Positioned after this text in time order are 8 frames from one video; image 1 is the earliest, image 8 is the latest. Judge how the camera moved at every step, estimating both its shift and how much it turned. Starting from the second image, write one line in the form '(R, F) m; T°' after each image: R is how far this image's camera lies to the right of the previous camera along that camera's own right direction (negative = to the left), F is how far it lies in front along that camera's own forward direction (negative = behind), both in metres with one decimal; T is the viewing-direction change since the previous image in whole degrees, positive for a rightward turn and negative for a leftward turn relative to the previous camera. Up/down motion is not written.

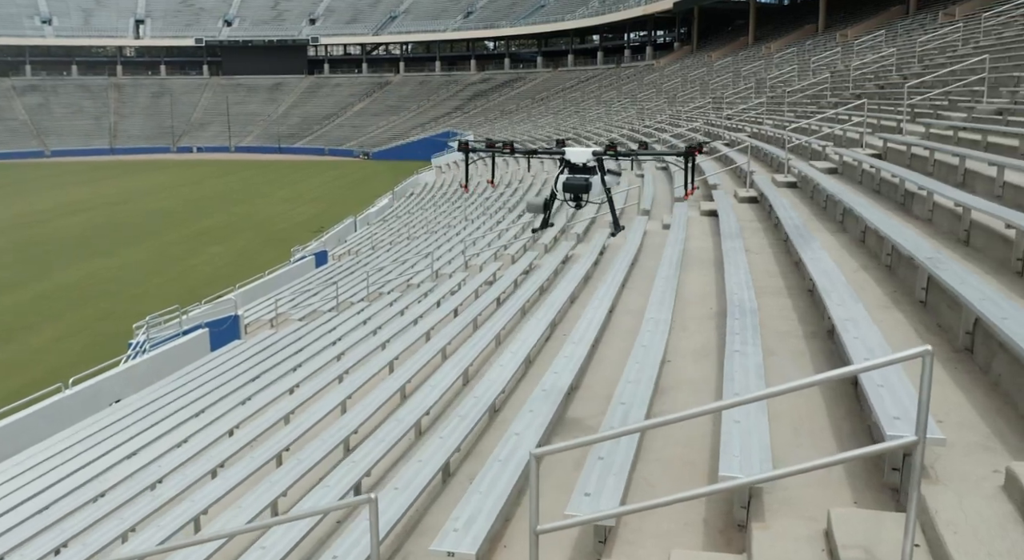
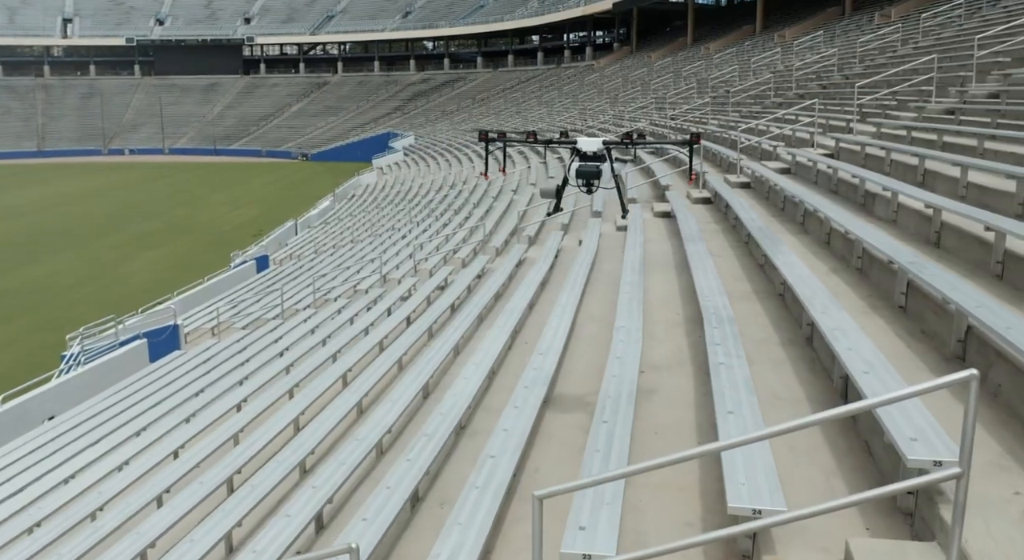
(-0.1, +0.2) m; +4°
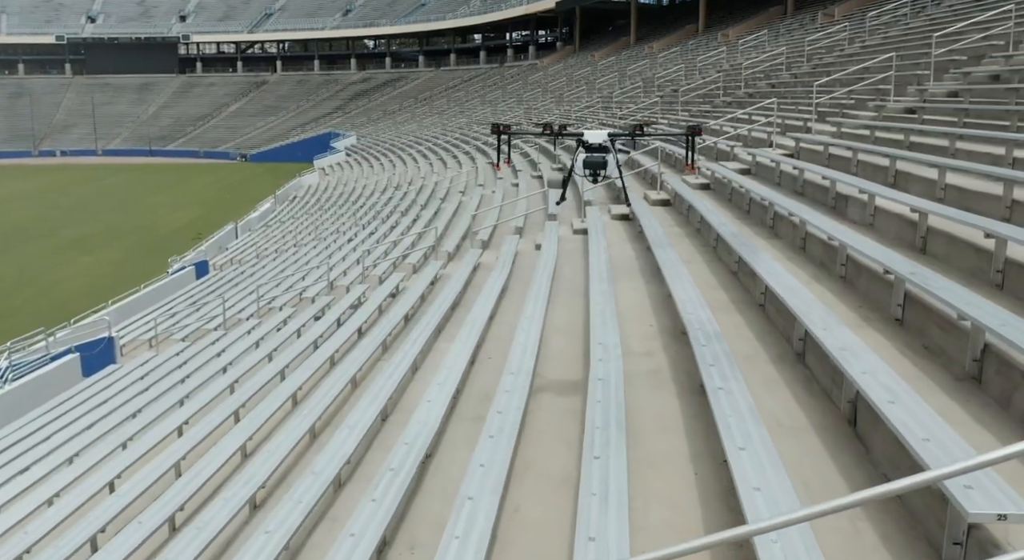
(-0.1, +0.3) m; +3°
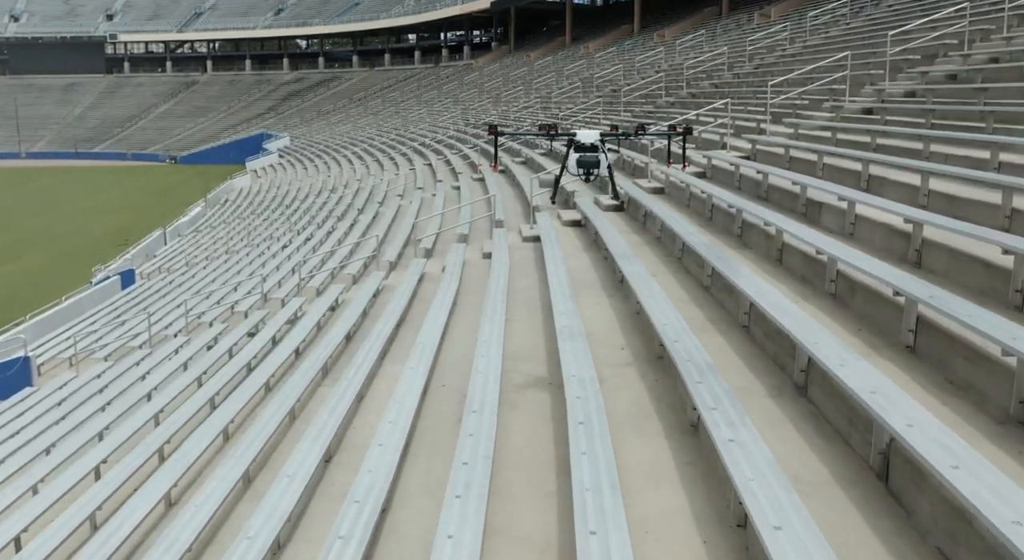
(-0.1, +0.5) m; +4°
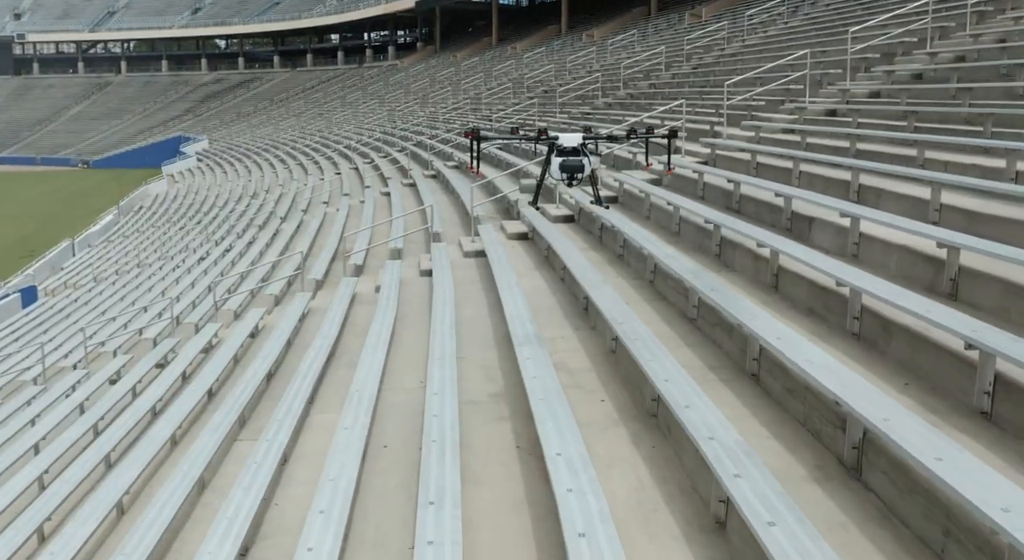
(-0.1, +0.7) m; +4°
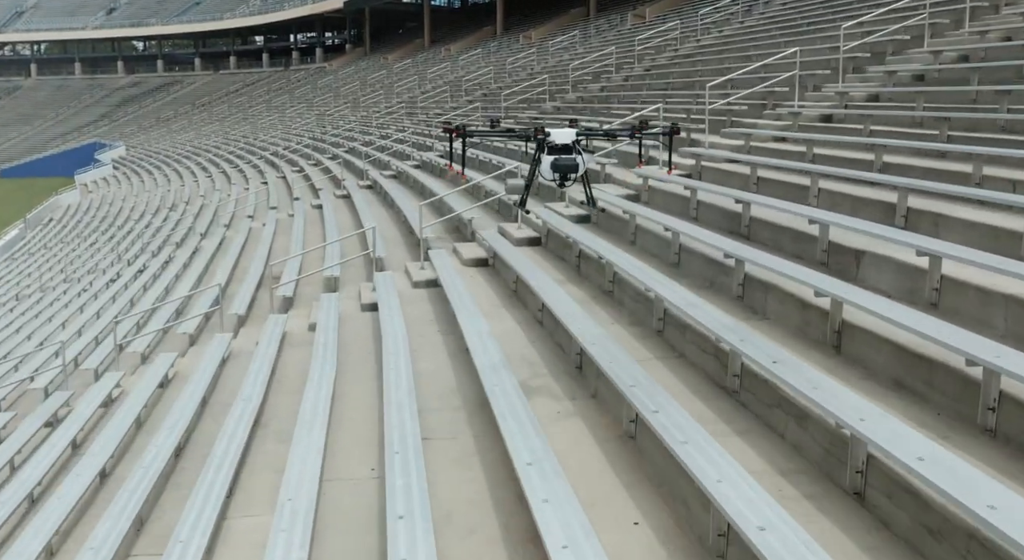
(-0.2, +1.0) m; +4°
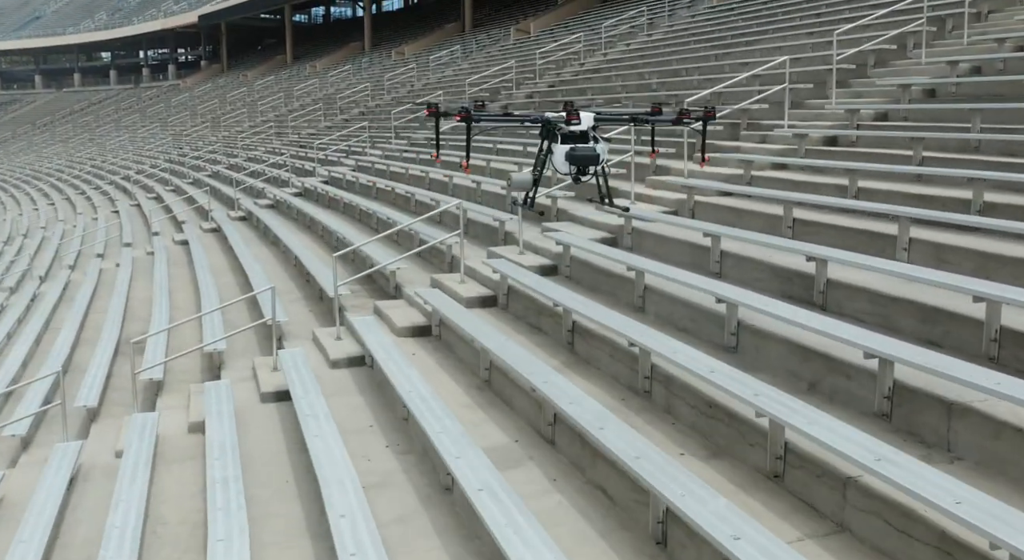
(-0.4, +1.5) m; +8°
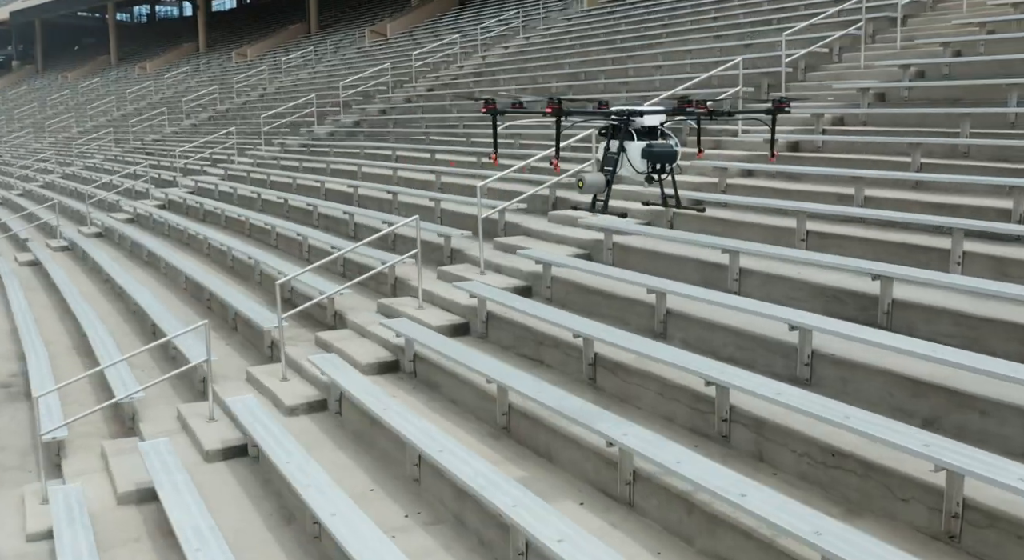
(-0.7, +0.5) m; +10°
